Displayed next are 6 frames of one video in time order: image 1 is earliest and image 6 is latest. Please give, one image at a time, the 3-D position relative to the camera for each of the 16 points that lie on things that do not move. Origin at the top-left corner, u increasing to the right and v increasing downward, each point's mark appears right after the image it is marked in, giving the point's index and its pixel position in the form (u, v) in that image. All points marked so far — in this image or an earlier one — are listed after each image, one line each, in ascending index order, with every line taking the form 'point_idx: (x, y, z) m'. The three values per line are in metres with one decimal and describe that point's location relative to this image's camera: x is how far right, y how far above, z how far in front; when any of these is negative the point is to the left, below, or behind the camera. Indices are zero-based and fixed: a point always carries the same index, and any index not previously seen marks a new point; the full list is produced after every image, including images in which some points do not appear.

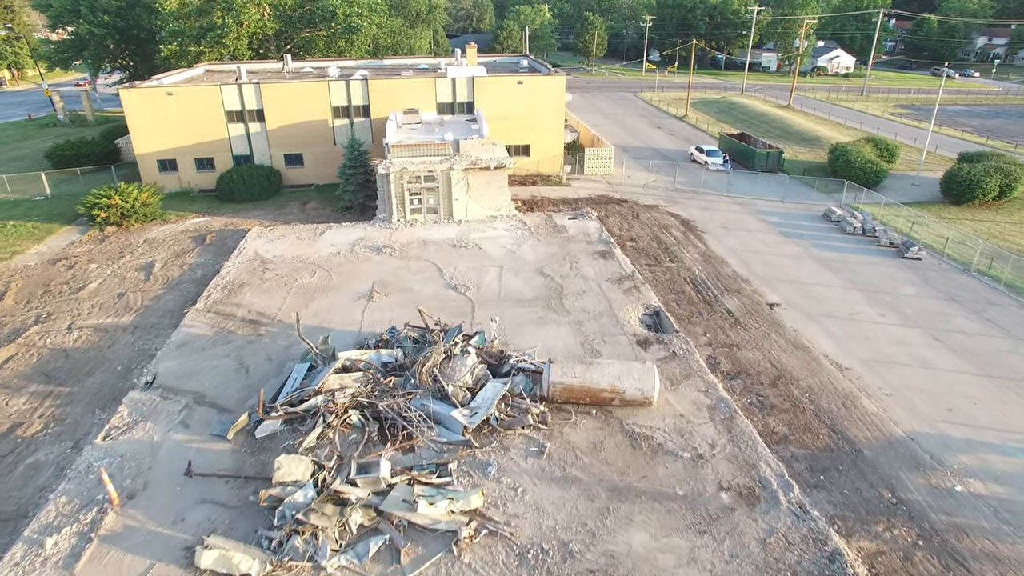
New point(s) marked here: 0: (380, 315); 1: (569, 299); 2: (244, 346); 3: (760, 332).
0: (-3.9, -0.8, +18.8) m
1: (+1.8, -0.4, +19.8) m
2: (-7.4, -1.6, +17.4) m
3: (+7.4, -1.3, +18.7) m
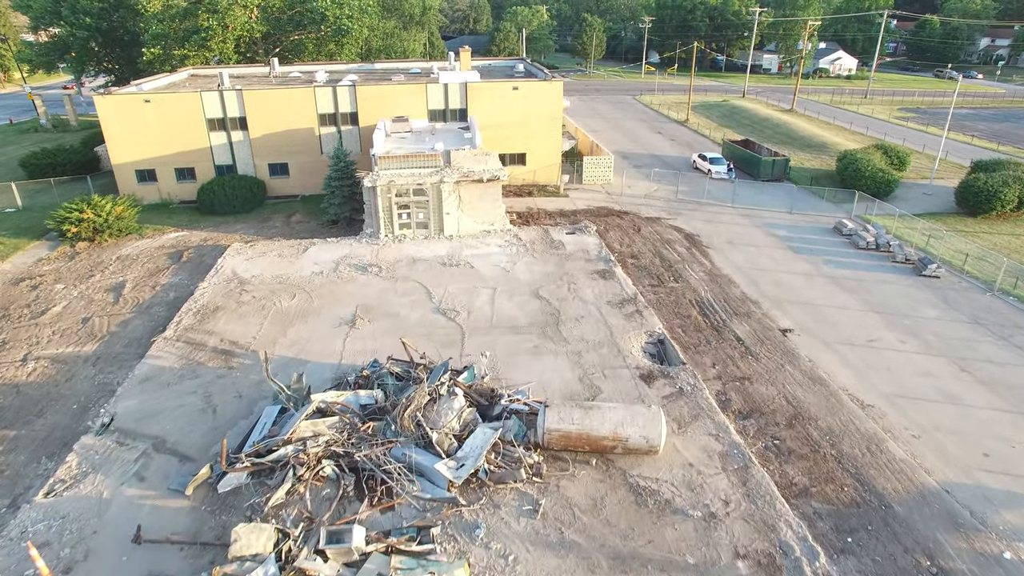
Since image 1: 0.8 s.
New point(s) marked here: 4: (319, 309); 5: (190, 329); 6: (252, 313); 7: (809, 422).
0: (-4.1, -1.6, +17.4) m
1: (+1.6, -1.1, +18.4) m
2: (-7.6, -2.3, +16.0) m
3: (+7.2, -2.1, +17.3) m
4: (-6.0, -0.6, +19.4) m
5: (-9.5, -1.2, +18.3) m
6: (-8.0, -0.7, +19.2) m
7: (+7.1, -3.2, +14.9) m
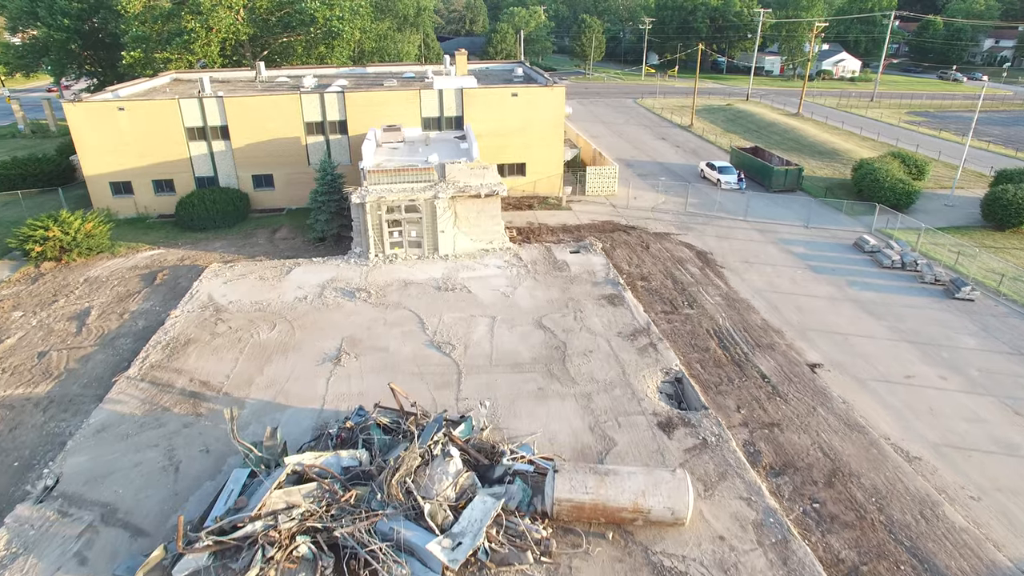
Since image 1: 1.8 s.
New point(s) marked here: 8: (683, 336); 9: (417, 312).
0: (-4.1, -2.5, +15.6) m
1: (+1.7, -2.0, +16.7) m
2: (-7.6, -3.2, +14.2) m
3: (+7.3, -2.9, +15.5) m
4: (-5.9, -1.5, +17.6) m
5: (-9.4, -2.1, +16.5) m
6: (-8.0, -1.6, +17.4) m
7: (+7.1, -4.0, +13.2) m
8: (+5.1, -1.4, +18.6) m
9: (-2.9, -0.7, +19.0) m
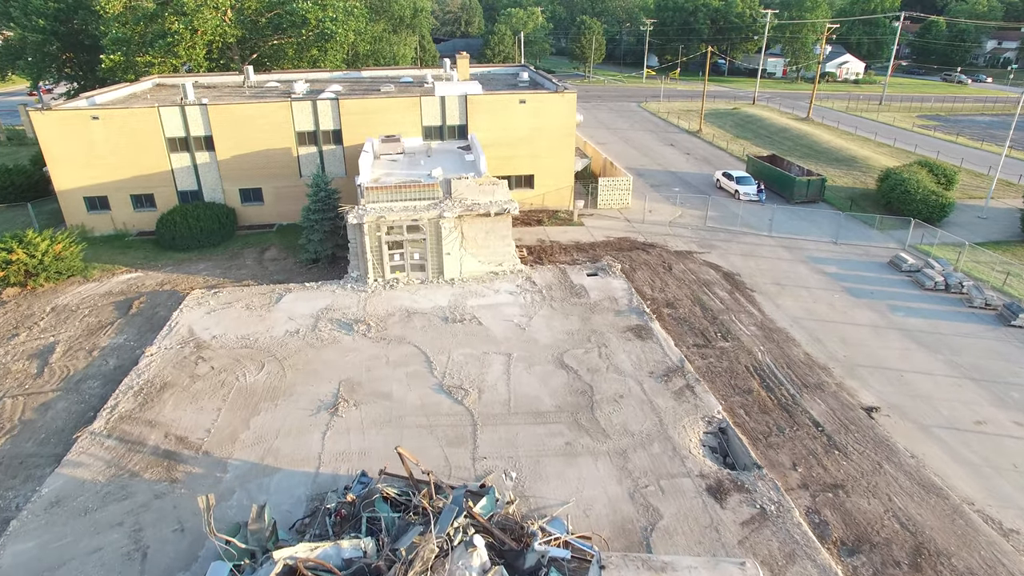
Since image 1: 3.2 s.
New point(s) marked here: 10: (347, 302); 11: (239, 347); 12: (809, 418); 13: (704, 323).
0: (-3.6, -3.4, +13.6) m
1: (+2.2, -2.9, +14.7) m
2: (-7.0, -4.1, +12.1) m
3: (+7.8, -3.8, +13.6) m
4: (-5.5, -2.4, +15.5) m
5: (-8.9, -3.0, +14.4) m
6: (-7.5, -2.6, +15.4) m
7: (+7.7, -4.9, +11.3) m
8: (+5.6, -2.3, +16.7) m
9: (-2.4, -1.7, +17.0) m
10: (-5.1, -0.4, +19.5) m
11: (-7.5, -1.6, +17.2) m
12: (+7.2, -3.1, +15.2) m
13: (+5.9, -1.1, +19.3) m
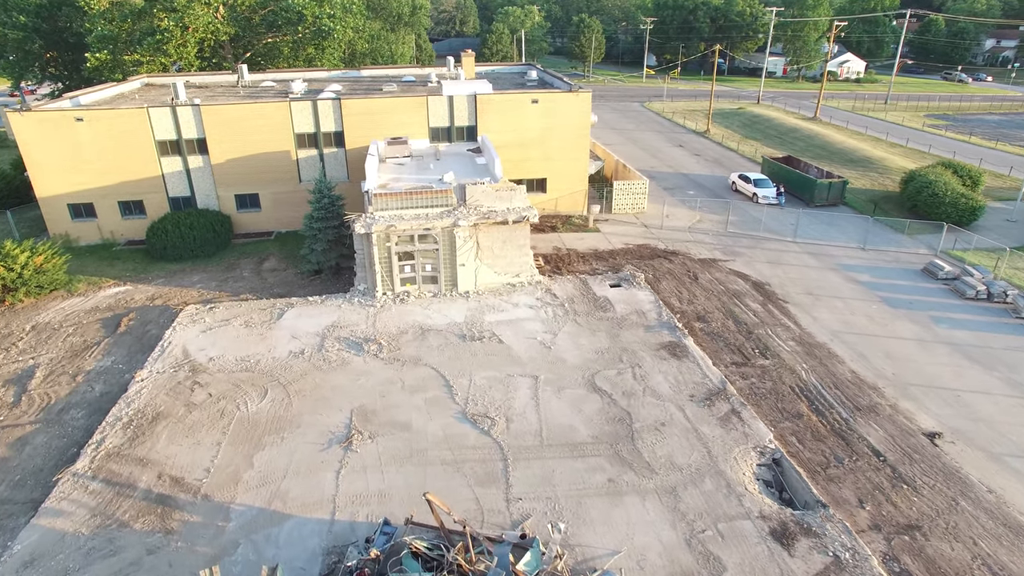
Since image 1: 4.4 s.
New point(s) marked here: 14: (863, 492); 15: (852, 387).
0: (-2.9, -3.8, +12.1) m
1: (+2.9, -3.3, +13.3) m
2: (-6.3, -4.6, +10.6) m
3: (+8.5, -4.2, +12.3) m
4: (-4.8, -2.9, +14.1) m
5: (-8.2, -3.5, +12.9) m
6: (-6.8, -3.0, +13.9) m
7: (+8.4, -5.3, +10.0) m
8: (+6.2, -2.7, +15.4) m
9: (-1.8, -2.1, +15.6) m
10: (-4.5, -0.9, +18.0) m
11: (-6.9, -2.1, +15.7) m
12: (+7.9, -3.5, +13.9) m
13: (+6.6, -1.4, +18.0) m
14: (+7.0, -4.1, +12.5) m
15: (+8.7, -2.5, +16.0) m
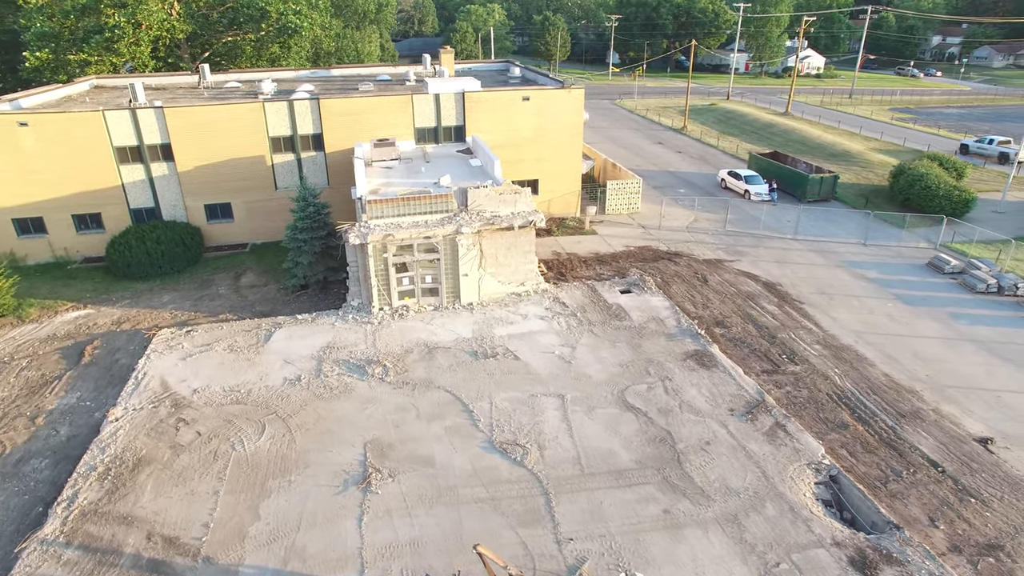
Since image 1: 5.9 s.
0: (-2.0, -4.2, +10.6) m
1: (+3.6, -3.4, +12.2) m
2: (-5.3, -5.0, +8.9) m
3: (+9.3, -4.1, +11.6) m
4: (-4.1, -3.3, +12.4) m
5: (-7.4, -4.0, +11.0) m
6: (-6.1, -3.5, +12.1) m
7: (+9.4, -5.2, +9.2) m
8: (+6.8, -2.8, +14.4) m
9: (-1.2, -2.4, +14.1) m
10: (-4.2, -1.3, +16.4) m
11: (-6.3, -2.6, +13.9) m
12: (+8.6, -3.5, +13.0) m
13: (+6.9, -1.5, +17.1) m
14: (+7.8, -4.1, +11.7) m
15: (+9.2, -2.5, +15.2) m
